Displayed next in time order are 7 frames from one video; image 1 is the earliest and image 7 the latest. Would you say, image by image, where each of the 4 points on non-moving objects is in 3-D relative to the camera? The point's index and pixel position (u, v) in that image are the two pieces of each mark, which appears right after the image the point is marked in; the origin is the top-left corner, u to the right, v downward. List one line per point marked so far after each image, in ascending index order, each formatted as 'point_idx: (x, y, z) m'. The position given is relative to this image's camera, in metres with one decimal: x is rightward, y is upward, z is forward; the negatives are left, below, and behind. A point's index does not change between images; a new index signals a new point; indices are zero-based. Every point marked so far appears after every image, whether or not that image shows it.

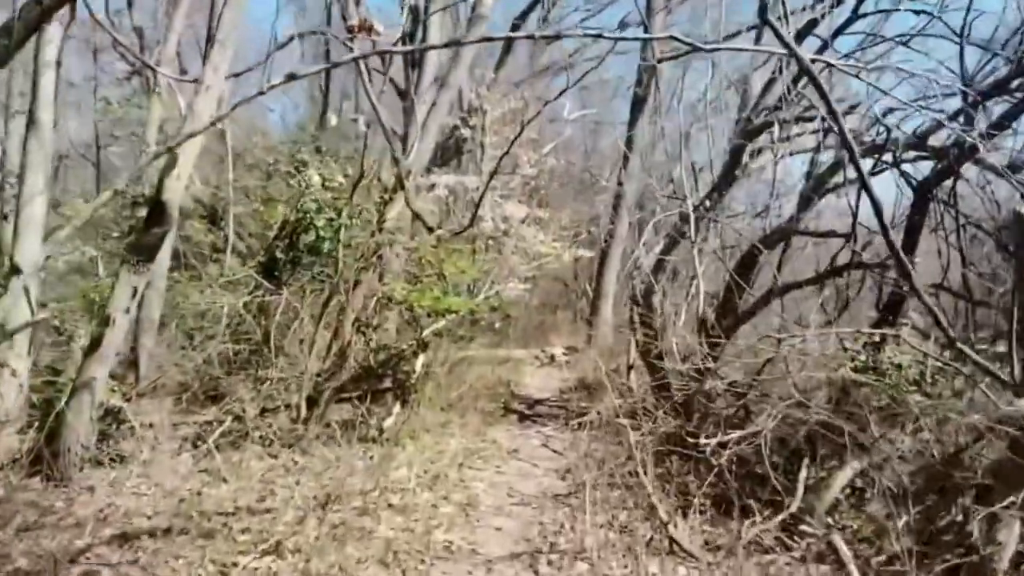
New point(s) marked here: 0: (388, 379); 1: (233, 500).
0: (-1.6, -1.3, +9.5) m
1: (-2.8, -2.1, +7.2) m
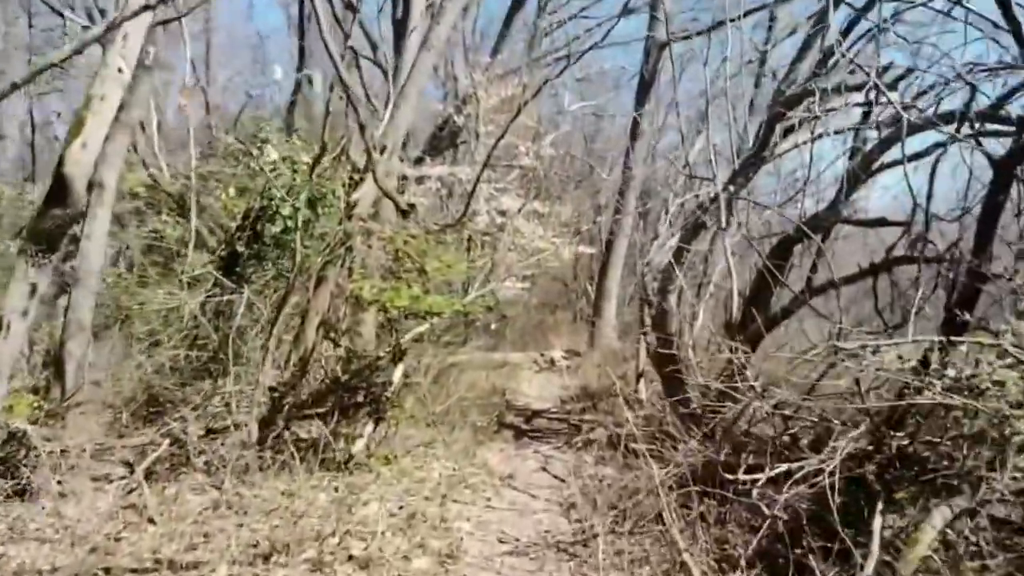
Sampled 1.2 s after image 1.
0: (-1.7, -1.2, +8.1) m
1: (-2.9, -2.1, +5.8) m
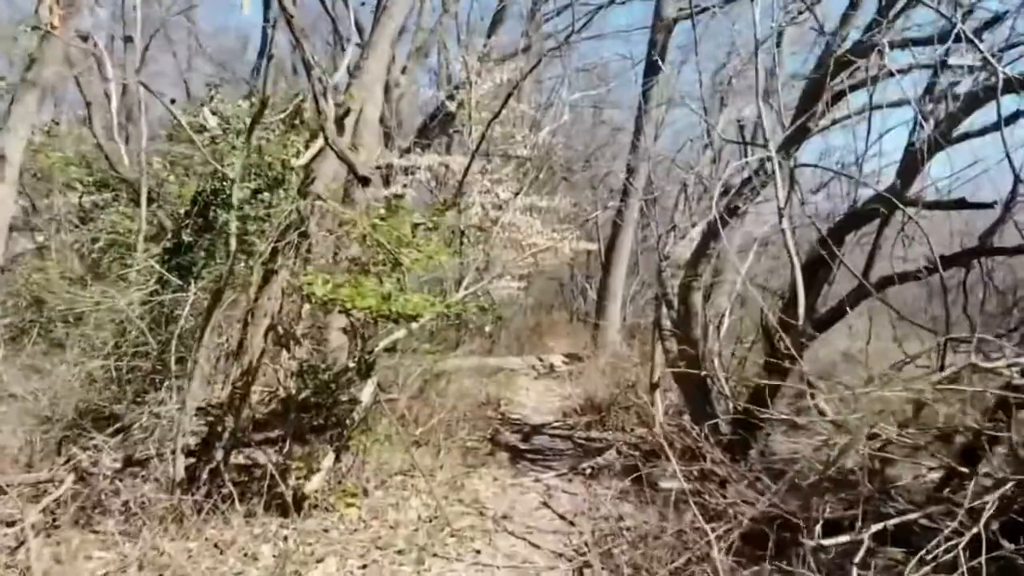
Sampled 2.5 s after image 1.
0: (-1.7, -1.2, +6.6) m
1: (-2.9, -2.1, +4.3) m
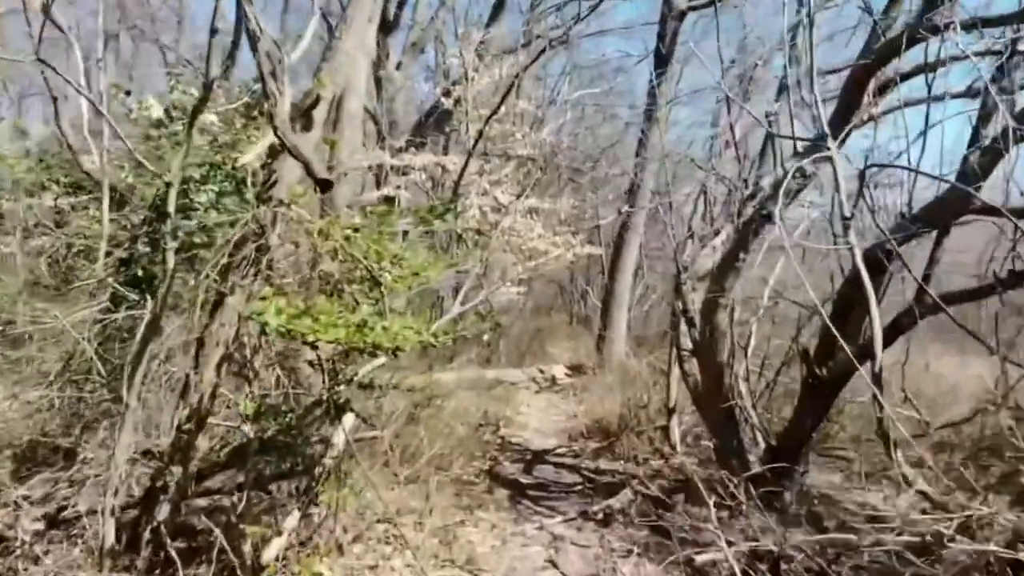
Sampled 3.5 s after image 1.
0: (-1.7, -1.4, +5.6) m
1: (-2.9, -2.3, +3.2) m
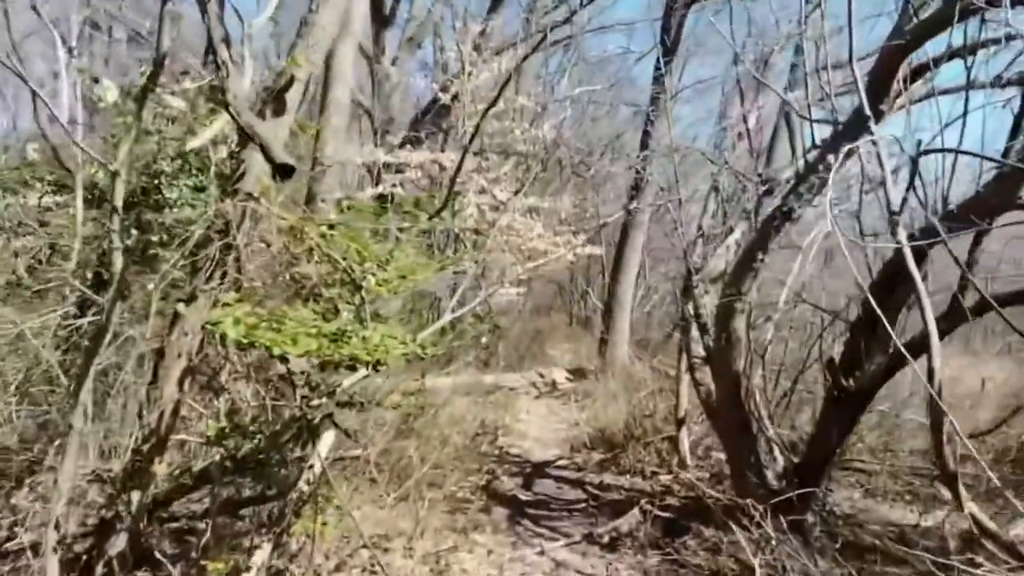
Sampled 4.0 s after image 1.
0: (-1.7, -1.4, +5.0) m
1: (-2.9, -2.3, +2.7) m
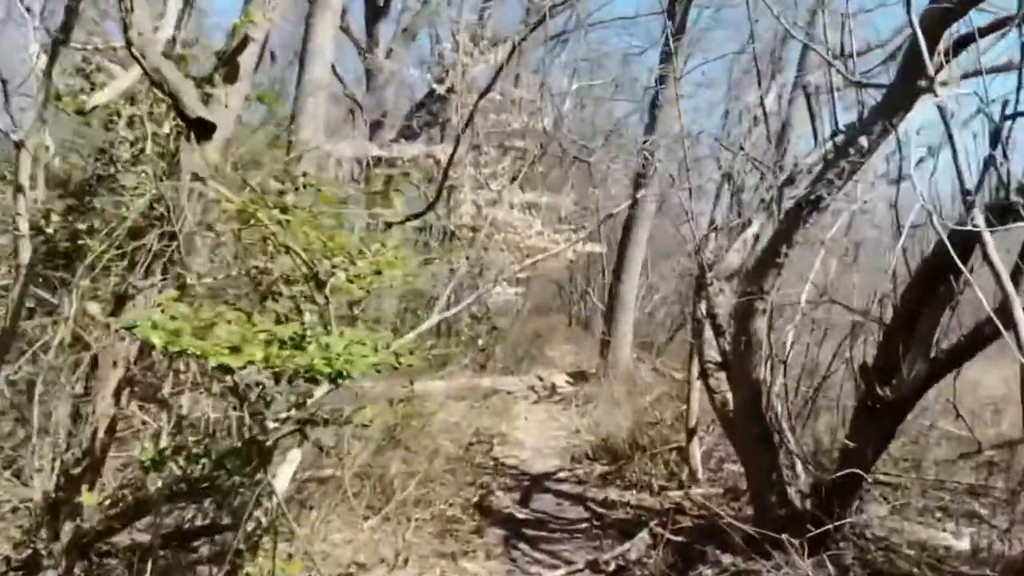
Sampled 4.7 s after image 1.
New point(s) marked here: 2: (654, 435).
0: (-1.8, -1.4, +4.3) m
1: (-3.0, -2.3, +2.0) m
2: (+1.7, -1.8, +8.6) m
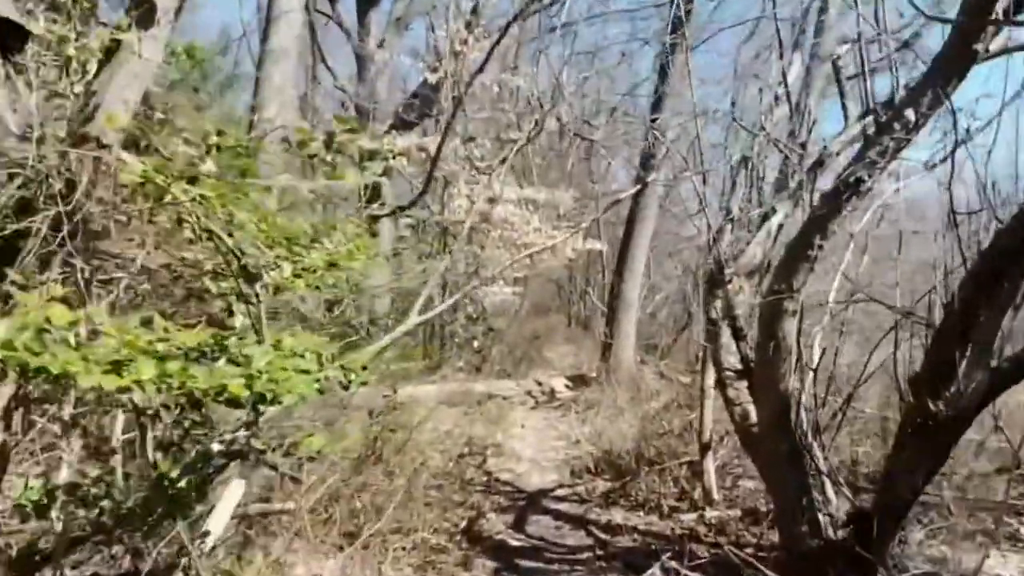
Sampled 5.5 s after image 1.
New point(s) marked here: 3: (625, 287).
0: (-1.8, -1.4, +3.5) m
1: (-3.0, -2.2, +1.2) m
2: (+1.7, -1.8, +7.9) m
3: (+2.1, 0.0, +12.9) m
